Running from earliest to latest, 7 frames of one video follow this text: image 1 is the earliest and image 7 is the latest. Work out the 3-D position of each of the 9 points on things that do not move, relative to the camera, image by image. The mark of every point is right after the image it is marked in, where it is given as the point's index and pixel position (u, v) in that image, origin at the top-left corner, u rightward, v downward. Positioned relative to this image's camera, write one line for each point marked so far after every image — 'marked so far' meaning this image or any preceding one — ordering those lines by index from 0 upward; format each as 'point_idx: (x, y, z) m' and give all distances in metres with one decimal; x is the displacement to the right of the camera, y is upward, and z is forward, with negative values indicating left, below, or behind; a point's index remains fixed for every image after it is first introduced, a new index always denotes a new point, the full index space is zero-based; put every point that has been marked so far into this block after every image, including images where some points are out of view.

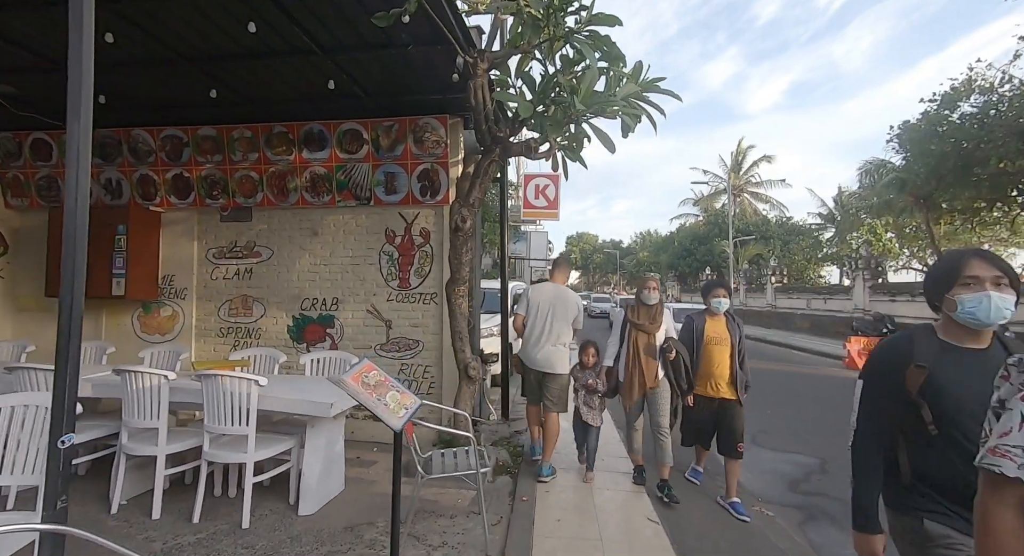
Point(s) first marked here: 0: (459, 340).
0: (-0.5, -0.6, +5.1) m
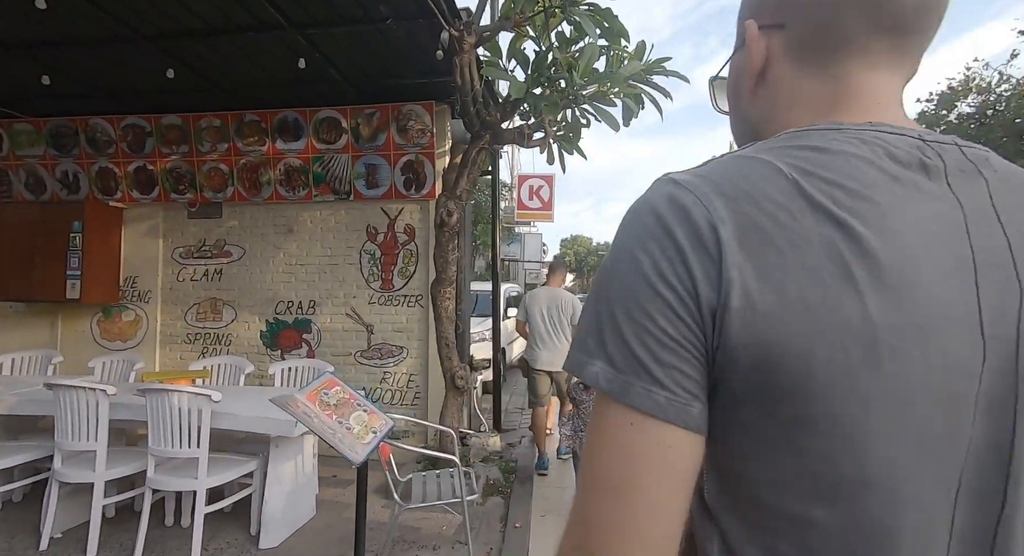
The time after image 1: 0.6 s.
0: (-0.6, -0.6, +4.7) m
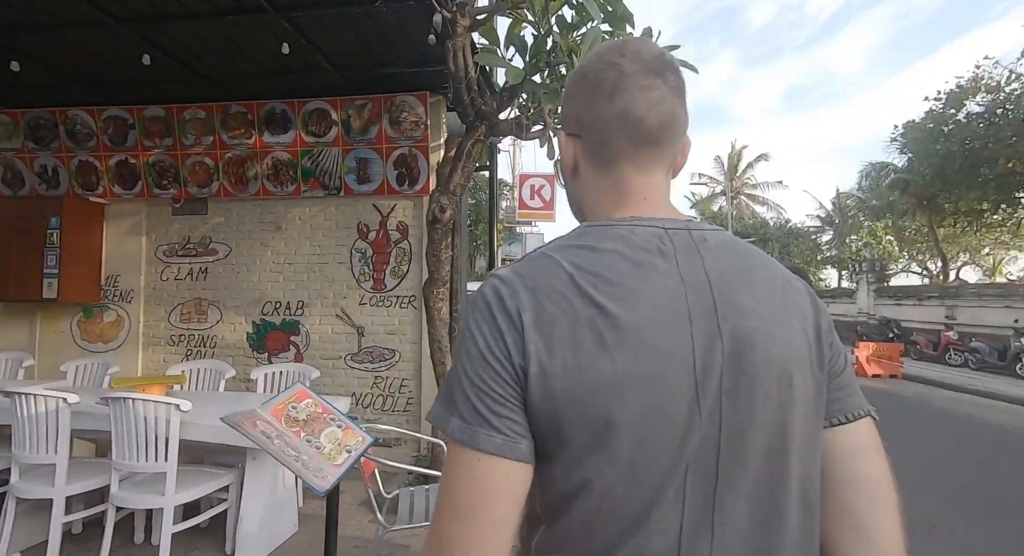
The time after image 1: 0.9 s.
0: (-0.6, -0.6, +4.4) m
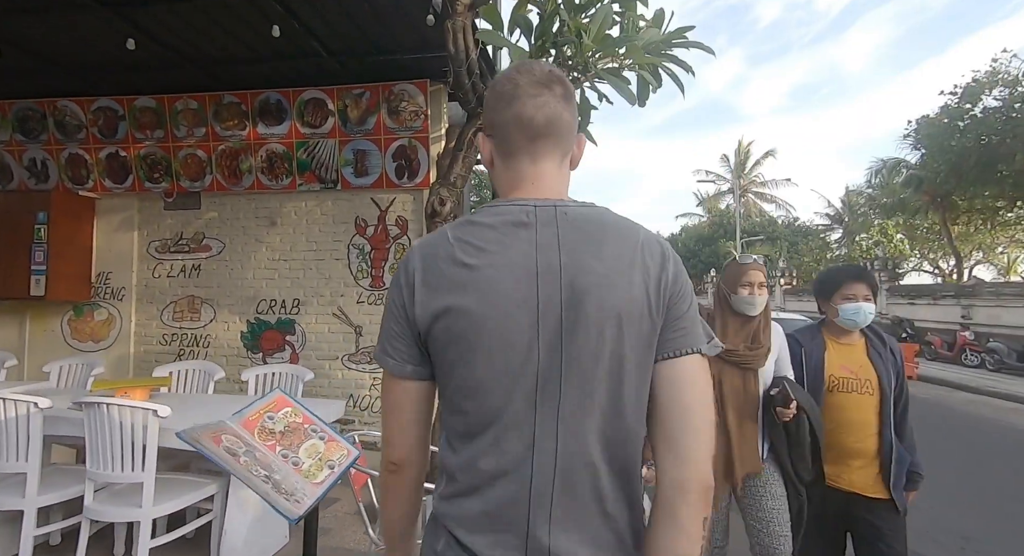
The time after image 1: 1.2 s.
0: (-0.6, -0.6, +4.2) m
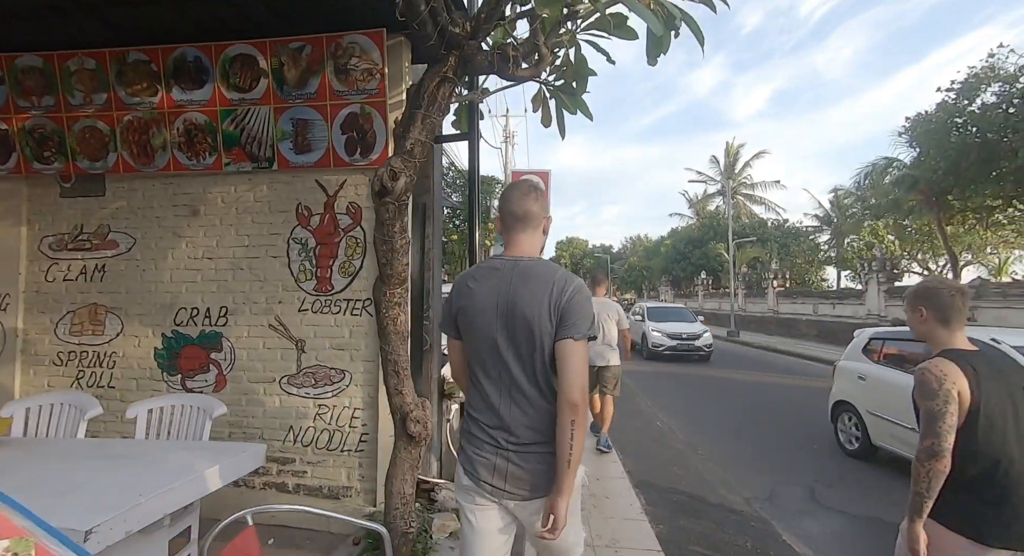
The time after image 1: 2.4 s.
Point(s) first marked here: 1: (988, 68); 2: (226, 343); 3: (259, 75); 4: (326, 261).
0: (-0.7, -0.6, +3.2) m
1: (+15.9, +7.0, +16.6) m
2: (-2.4, -0.5, +4.1) m
3: (-2.0, +1.6, +3.9) m
4: (-1.5, +0.1, +4.0) m
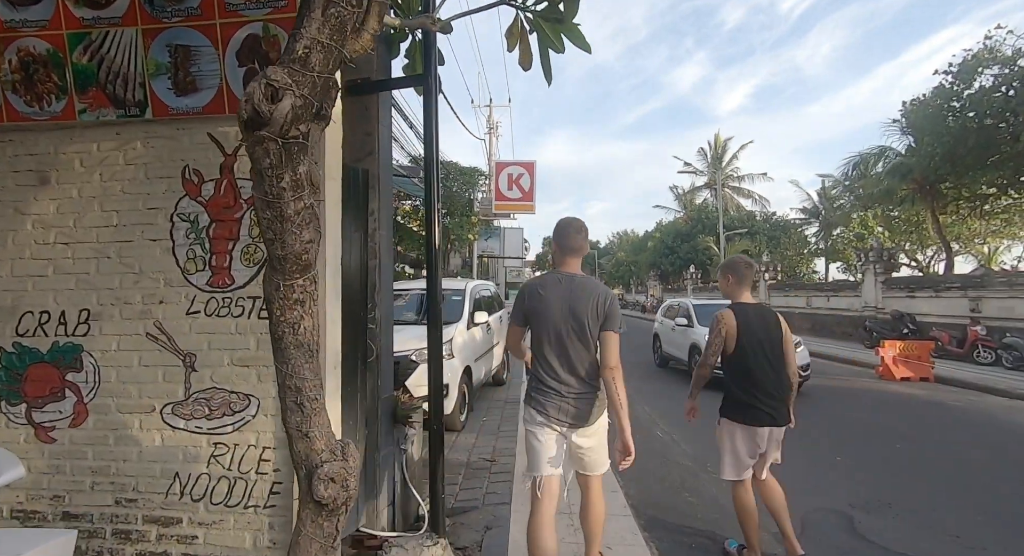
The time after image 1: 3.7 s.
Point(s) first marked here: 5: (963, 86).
0: (-0.9, -0.5, +2.1) m
1: (+15.3, +7.4, +15.9) m
2: (-2.6, -0.5, +3.0) m
3: (-2.2, +1.7, +2.8) m
4: (-1.7, +0.2, +2.9) m
5: (+13.7, +5.8, +14.8) m
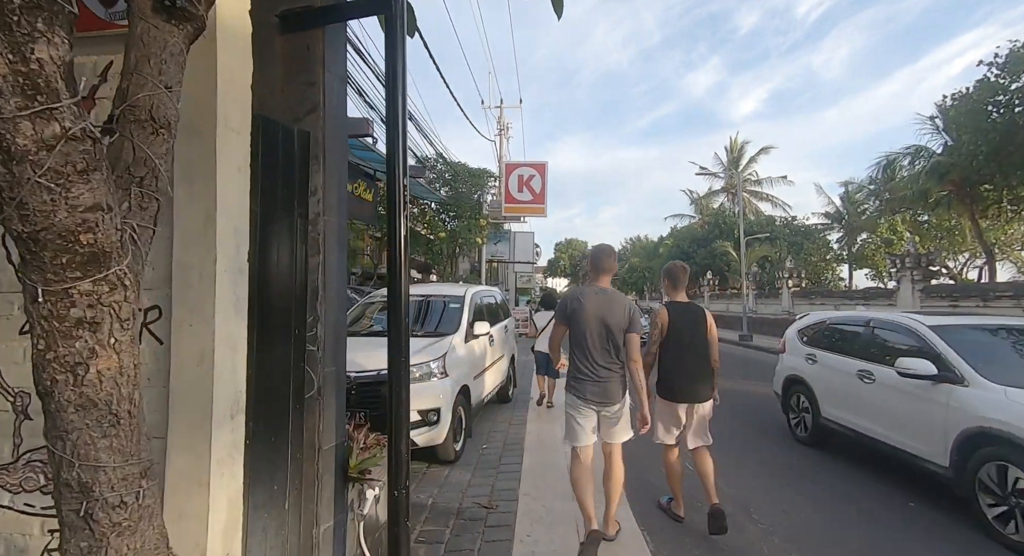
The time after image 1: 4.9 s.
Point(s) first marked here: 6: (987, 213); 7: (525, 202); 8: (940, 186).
0: (-1.0, -0.5, +1.1) m
1: (+15.6, +7.1, +14.6) m
2: (-2.6, -0.5, +2.1) m
3: (-2.3, +1.7, +1.9) m
4: (-1.8, +0.2, +2.0) m
5: (+13.9, +5.6, +13.5) m
6: (+18.3, +2.5, +18.9) m
7: (+0.4, +2.7, +17.4) m
8: (+15.4, +3.4, +17.5) m
